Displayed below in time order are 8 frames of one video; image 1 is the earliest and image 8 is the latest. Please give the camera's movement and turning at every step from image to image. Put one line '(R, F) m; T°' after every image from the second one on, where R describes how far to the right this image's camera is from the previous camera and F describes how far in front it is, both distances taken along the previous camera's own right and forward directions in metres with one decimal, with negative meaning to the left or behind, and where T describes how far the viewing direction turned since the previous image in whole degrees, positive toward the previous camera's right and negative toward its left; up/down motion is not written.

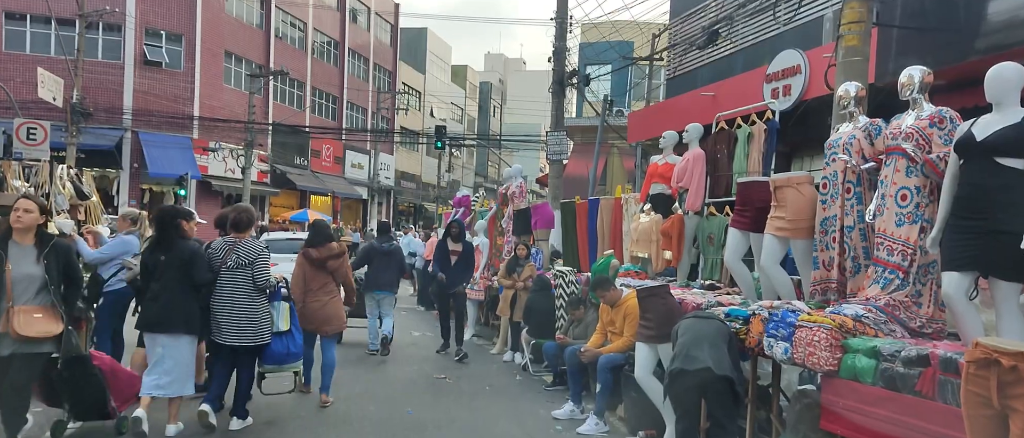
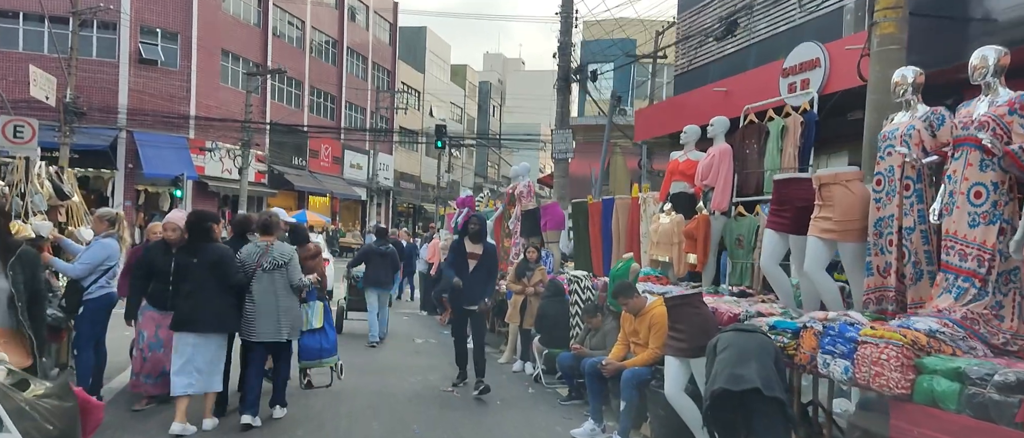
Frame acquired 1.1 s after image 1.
(-0.1, +0.5) m; 0°
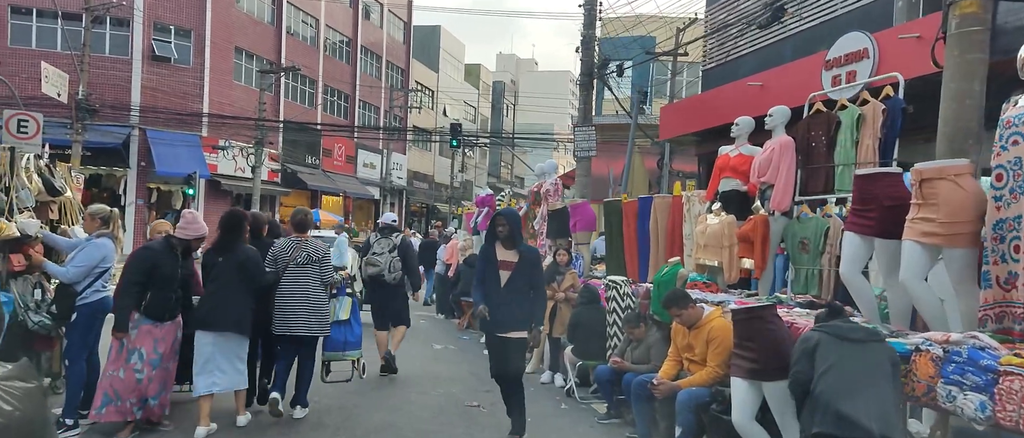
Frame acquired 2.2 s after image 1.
(-0.2, +0.7) m; -1°
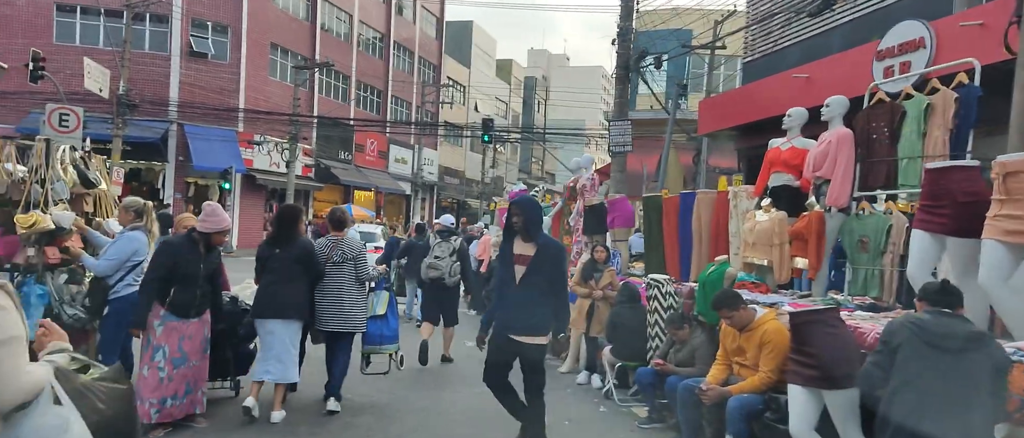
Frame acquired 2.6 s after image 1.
(-0.1, +0.3) m; -2°
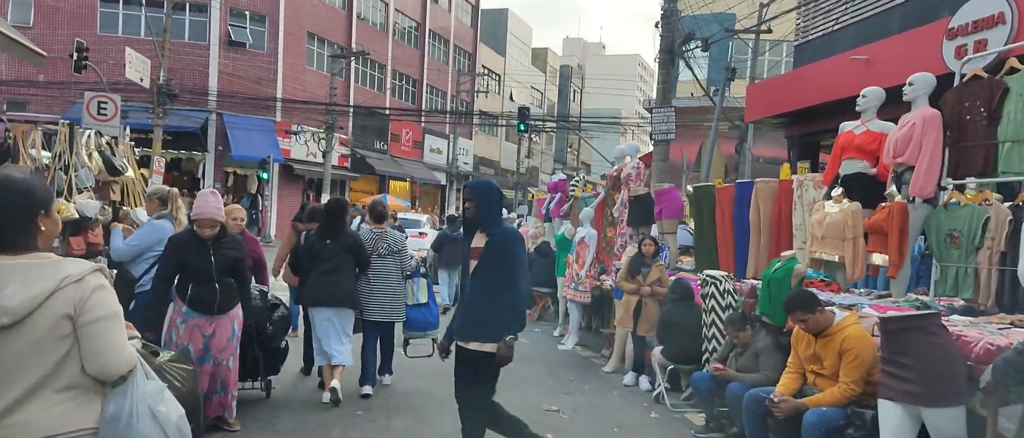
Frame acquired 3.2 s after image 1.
(-0.1, +0.5) m; -2°
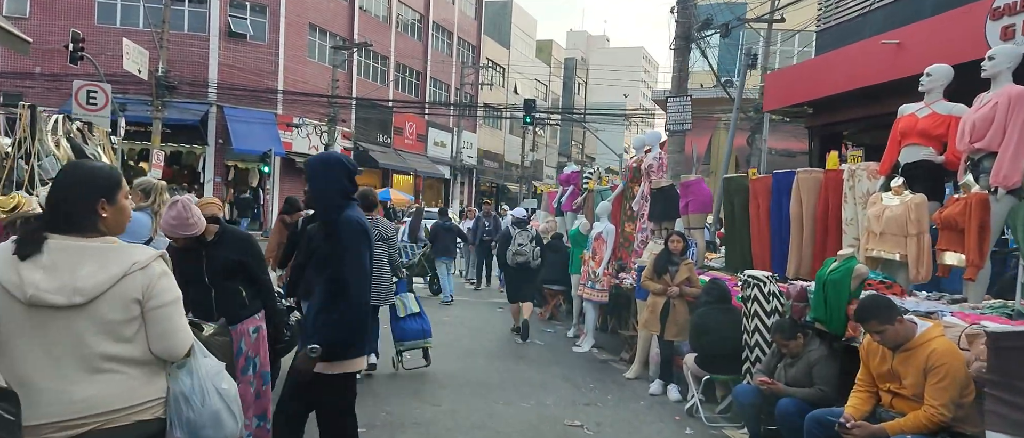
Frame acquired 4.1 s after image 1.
(-0.1, +0.7) m; 0°
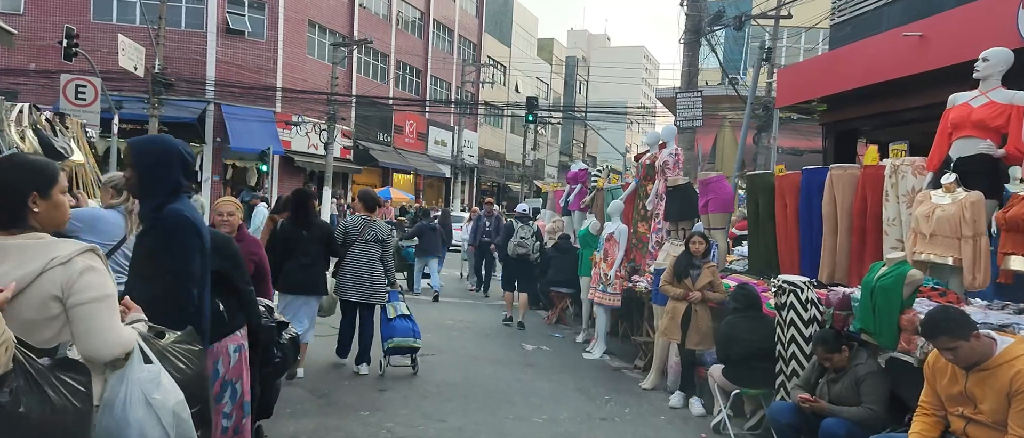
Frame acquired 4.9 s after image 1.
(-0.1, +0.5) m; 0°
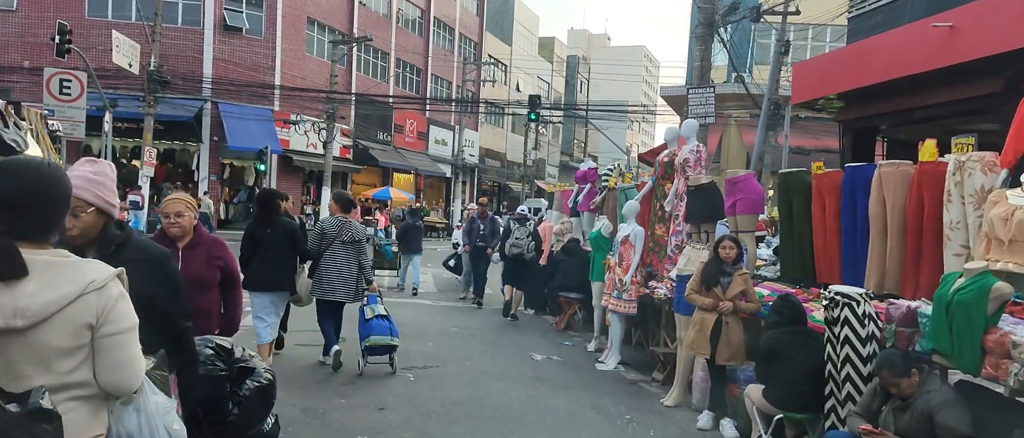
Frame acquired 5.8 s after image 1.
(-0.1, +0.6) m; 0°
